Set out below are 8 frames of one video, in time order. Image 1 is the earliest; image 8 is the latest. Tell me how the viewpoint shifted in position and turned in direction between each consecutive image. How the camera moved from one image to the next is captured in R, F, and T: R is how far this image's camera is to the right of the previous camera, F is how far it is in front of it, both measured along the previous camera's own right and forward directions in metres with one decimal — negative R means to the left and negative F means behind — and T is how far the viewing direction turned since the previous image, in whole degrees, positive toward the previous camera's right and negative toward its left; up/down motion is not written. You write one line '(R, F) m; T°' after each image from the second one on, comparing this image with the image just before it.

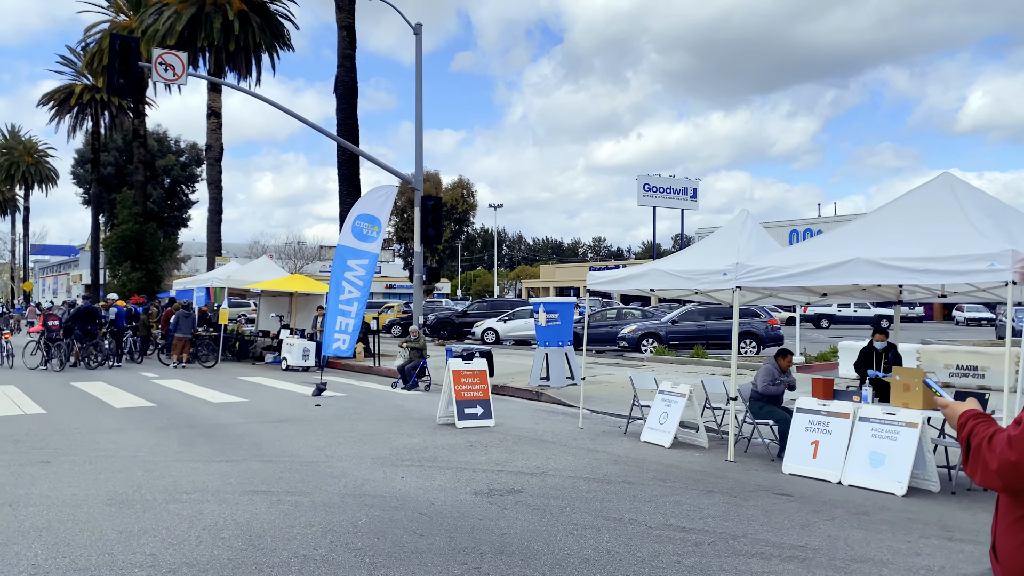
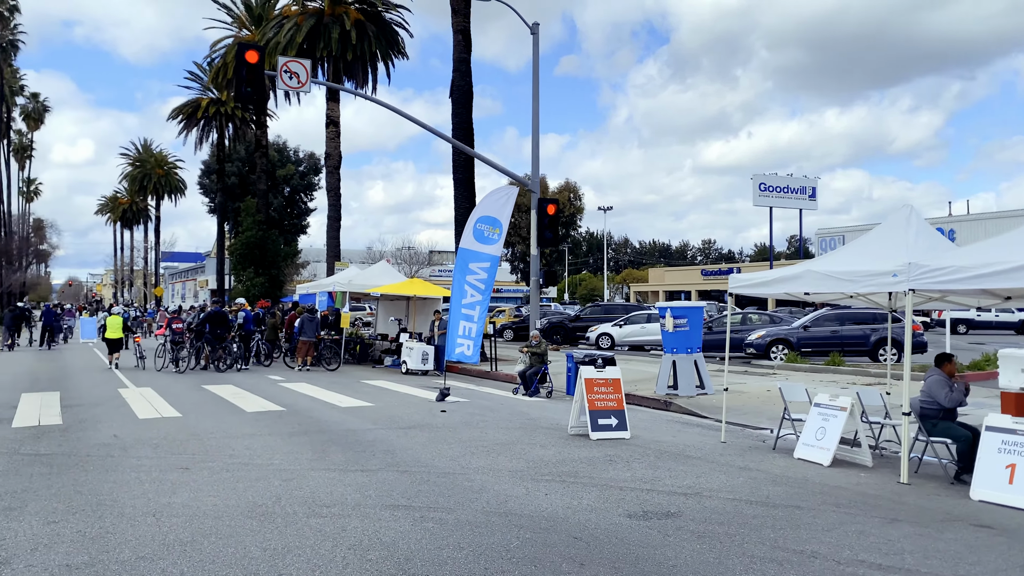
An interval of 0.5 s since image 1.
(-0.6, +0.7) m; -8°
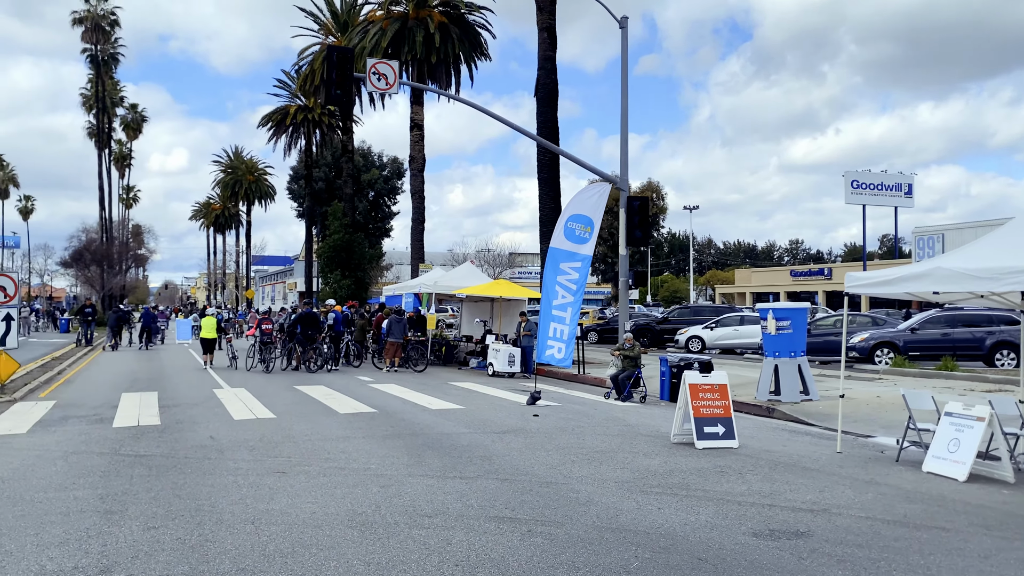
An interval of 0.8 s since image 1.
(-0.3, +0.5) m; -6°
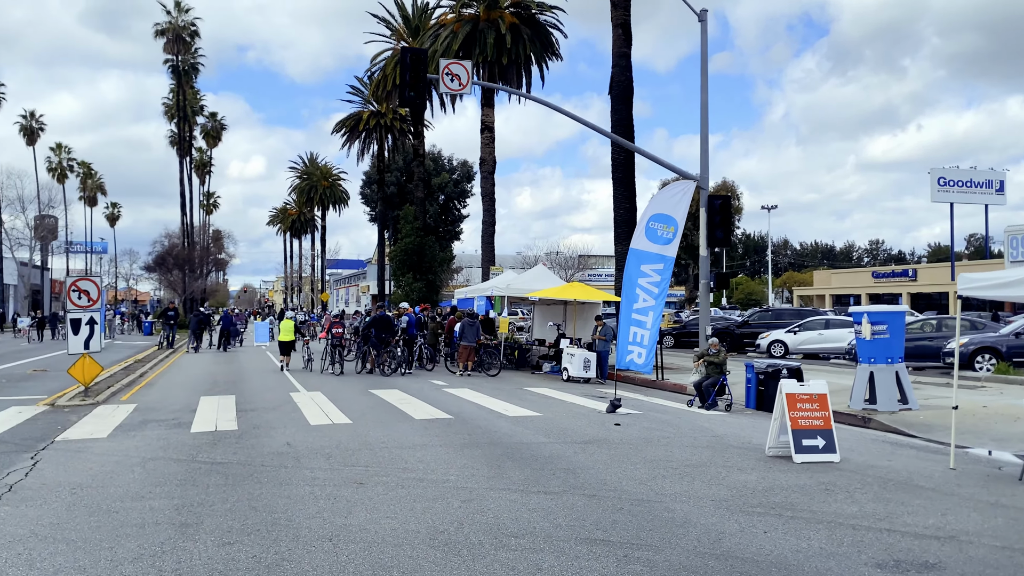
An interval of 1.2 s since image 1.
(-0.2, +0.5) m; -5°
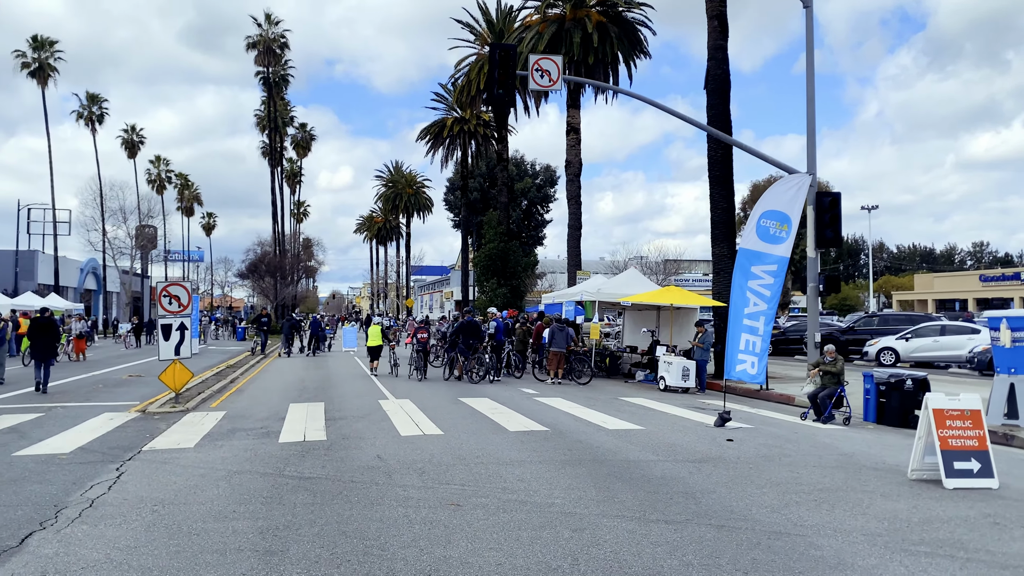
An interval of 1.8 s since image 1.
(-0.3, +0.9) m; -6°
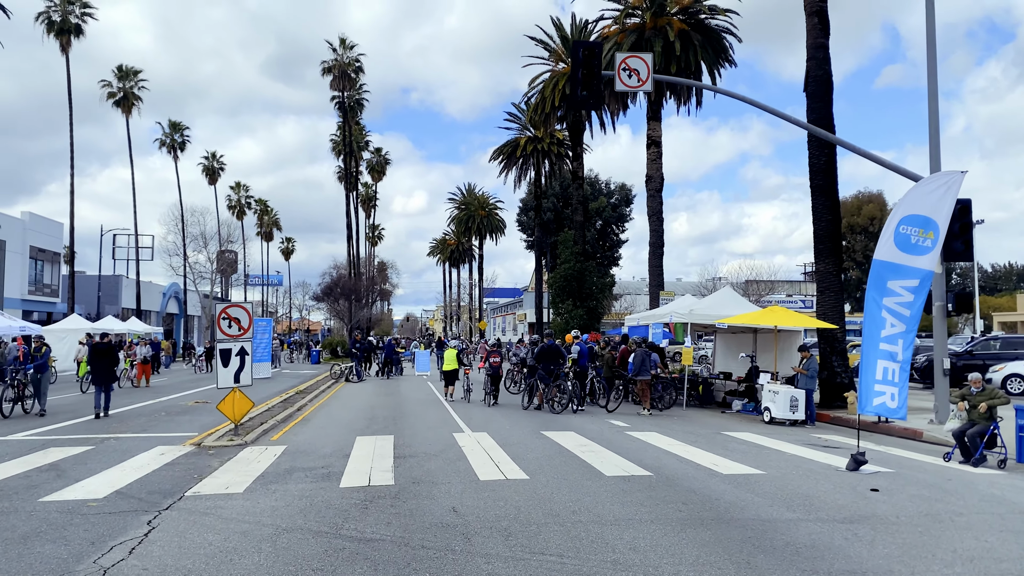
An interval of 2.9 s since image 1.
(-0.3, +1.7) m; -5°
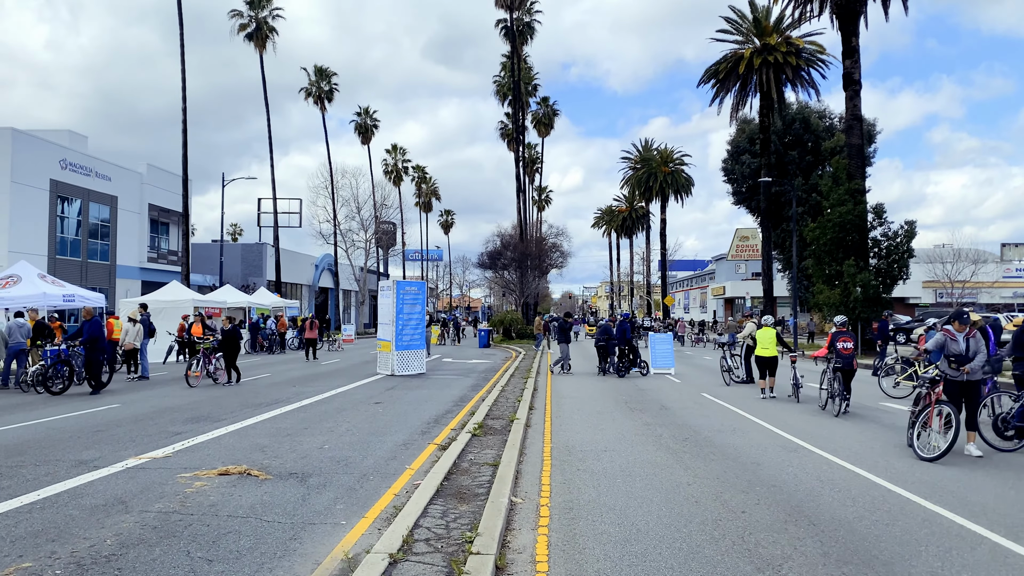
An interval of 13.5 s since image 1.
(-3.2, +11.0) m; -12°
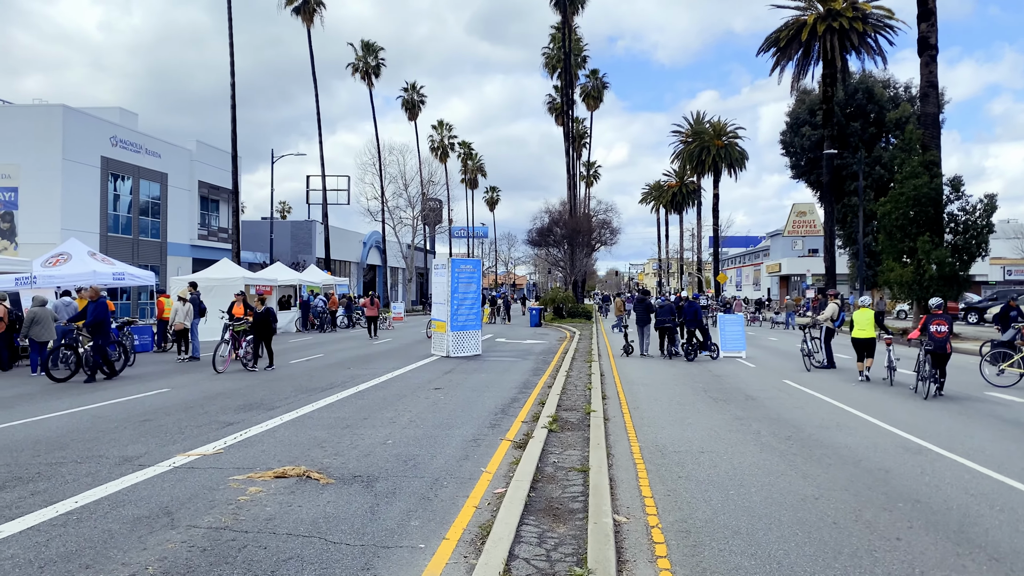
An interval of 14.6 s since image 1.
(-0.4, +0.9) m; -3°
